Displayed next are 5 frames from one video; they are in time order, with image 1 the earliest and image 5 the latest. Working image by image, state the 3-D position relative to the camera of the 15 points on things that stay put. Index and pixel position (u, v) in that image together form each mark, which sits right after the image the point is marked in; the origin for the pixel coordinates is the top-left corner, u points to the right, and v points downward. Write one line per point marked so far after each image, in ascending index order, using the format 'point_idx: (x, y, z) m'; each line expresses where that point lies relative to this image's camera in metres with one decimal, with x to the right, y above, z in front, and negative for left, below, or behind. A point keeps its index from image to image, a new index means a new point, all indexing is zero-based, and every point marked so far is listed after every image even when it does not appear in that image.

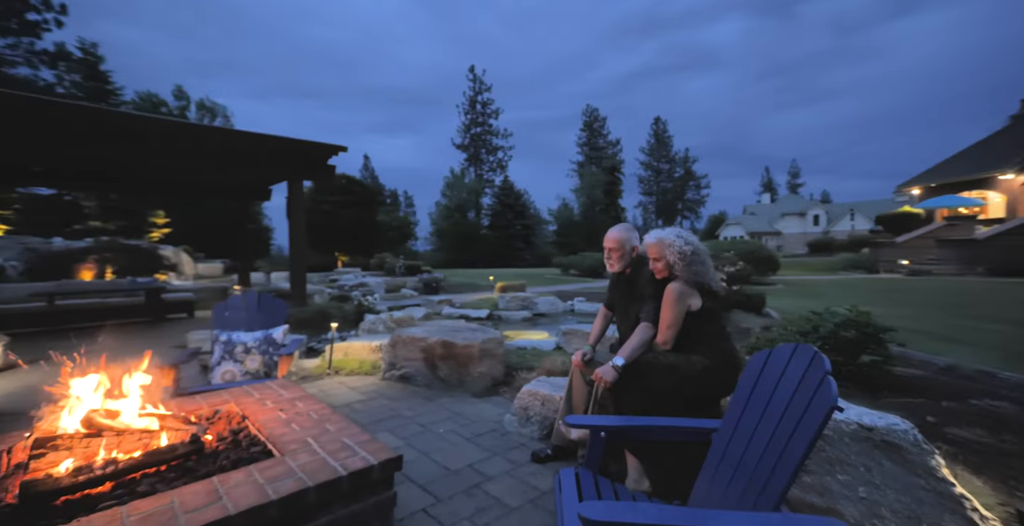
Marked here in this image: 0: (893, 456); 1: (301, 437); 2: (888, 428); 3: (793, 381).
0: (+1.5, -0.8, +1.9) m
1: (-0.9, -0.7, +2.0) m
2: (+1.5, -0.7, +2.0) m
3: (+0.9, -0.4, +1.5) m
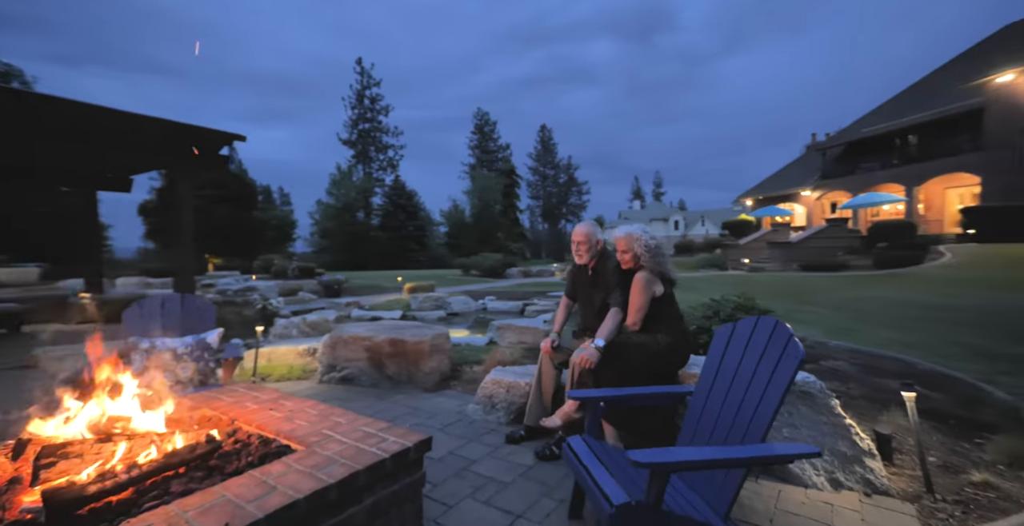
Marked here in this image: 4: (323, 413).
0: (+1.5, -0.7, +2.5) m
1: (-0.8, -0.7, +2.1) m
2: (+1.5, -0.6, +2.6) m
3: (+1.0, -0.3, +1.9) m
4: (-0.9, -0.7, +2.3) m
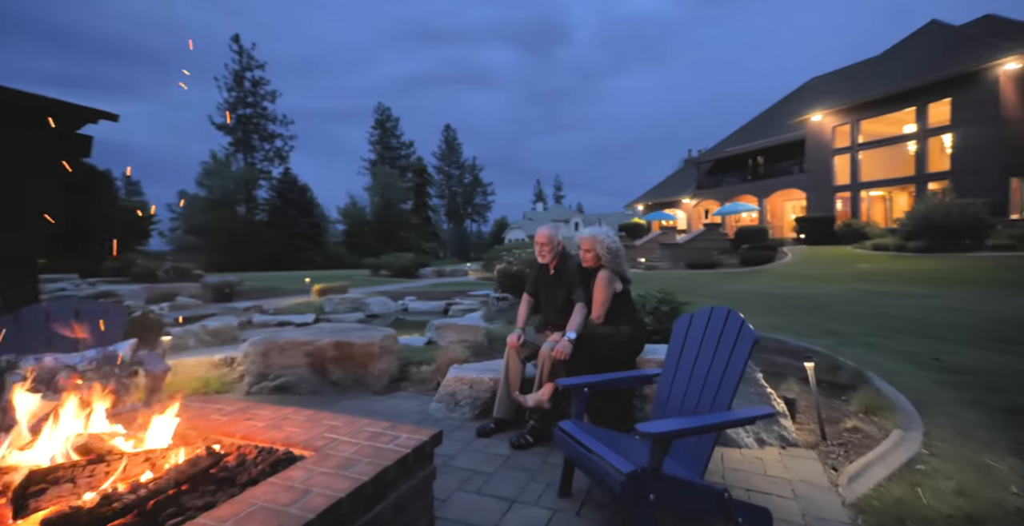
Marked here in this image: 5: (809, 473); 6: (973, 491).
0: (+1.4, -0.7, +3.0) m
1: (-0.8, -0.7, +2.0) m
2: (+1.4, -0.6, +3.0) m
3: (+1.0, -0.3, +2.3) m
4: (-0.9, -0.7, +2.2) m
5: (+1.6, -1.1, +2.5) m
6: (+2.1, -1.1, +2.2) m
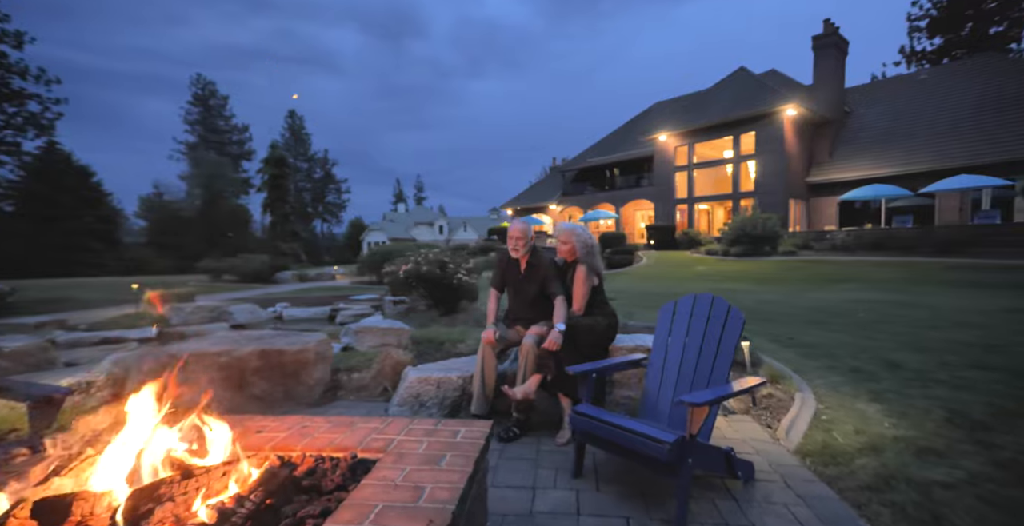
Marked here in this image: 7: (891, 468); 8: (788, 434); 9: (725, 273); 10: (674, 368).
0: (+1.2, -0.7, +3.4) m
1: (-0.6, -0.7, +1.9) m
2: (+1.2, -0.6, +3.5) m
3: (+1.1, -0.3, +2.7) m
4: (-0.7, -0.7, +2.0) m
5: (+1.5, -1.1, +3.1) m
6: (+2.1, -1.0, +2.9) m
7: (+1.9, -1.1, +2.5) m
8: (+1.7, -1.1, +3.0) m
9: (+5.1, -0.2, +11.5) m
10: (+0.9, -0.6, +2.7) m
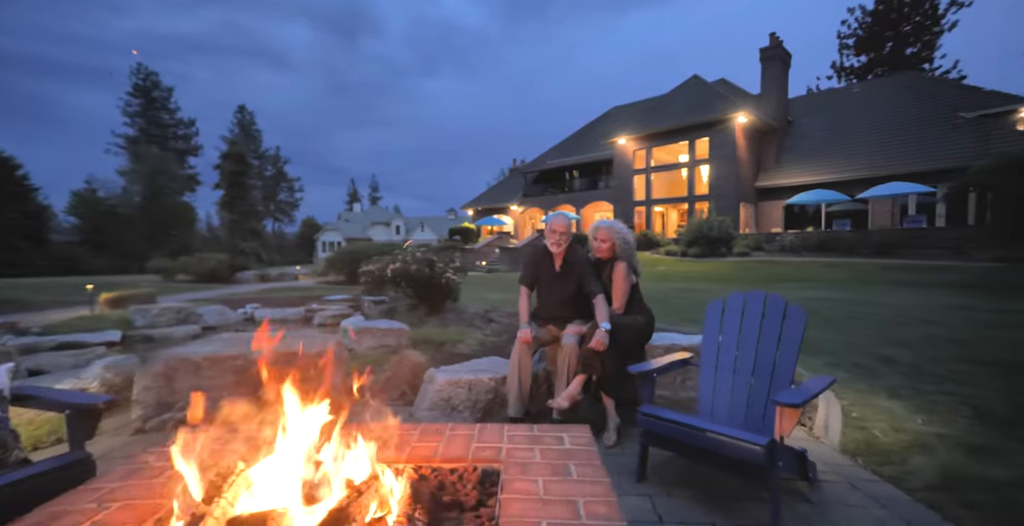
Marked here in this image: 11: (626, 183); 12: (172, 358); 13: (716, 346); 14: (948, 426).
0: (+1.5, -0.7, +3.5) m
1: (-0.2, -0.7, +1.7) m
2: (+1.4, -0.6, +3.5) m
3: (+1.4, -0.3, +2.7) m
4: (-0.3, -0.7, +1.8) m
5: (+1.8, -1.1, +3.1) m
6: (+2.4, -1.0, +3.1) m
7: (+2.3, -1.1, +2.6) m
8: (+2.0, -1.0, +3.1) m
9: (+4.4, -0.2, +11.9) m
10: (+1.2, -0.6, +2.7) m
11: (+4.7, +3.3, +20.0) m
12: (-2.3, -0.6, +3.2) m
13: (+1.2, -0.5, +2.8) m
14: (+2.7, -1.0, +3.0) m
